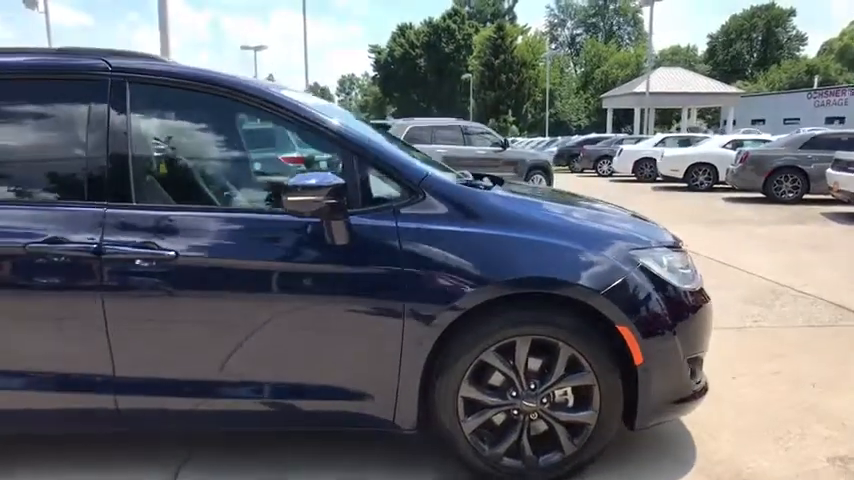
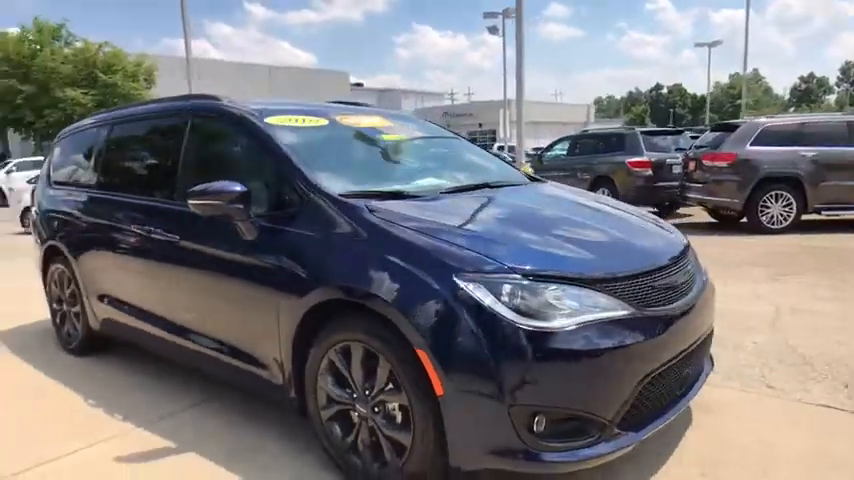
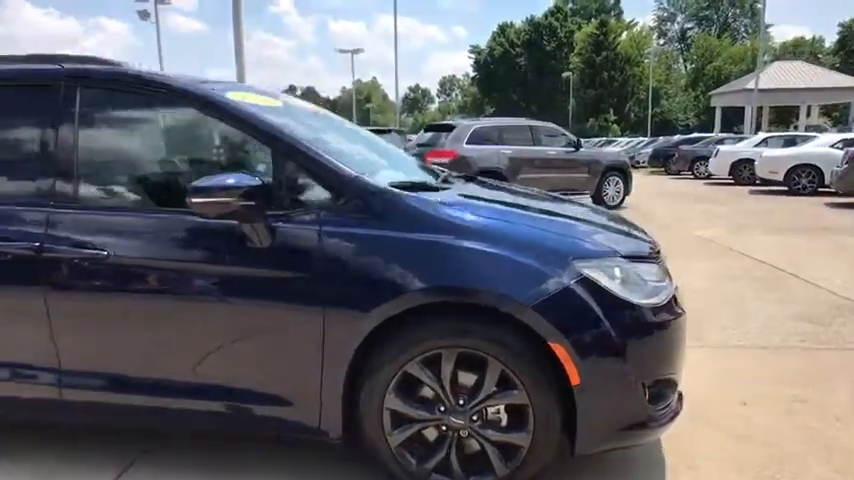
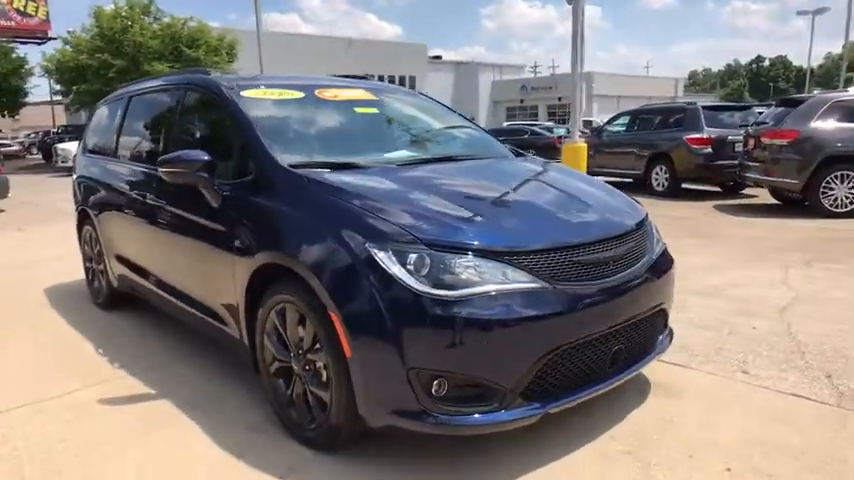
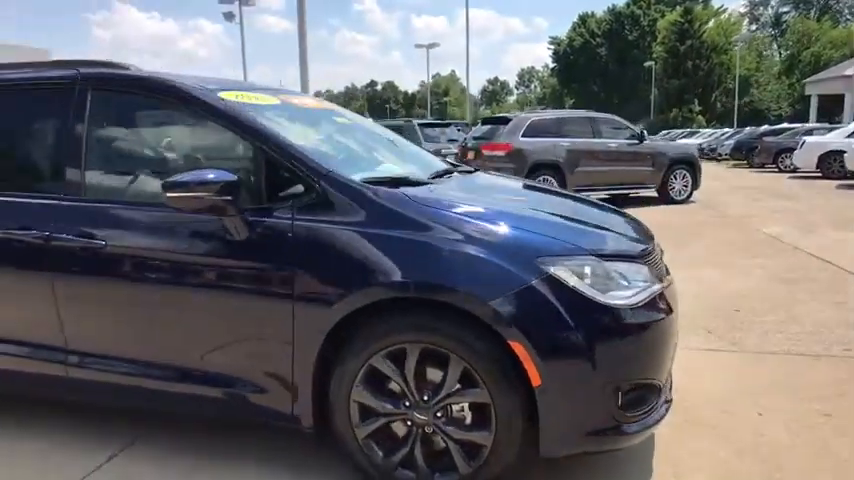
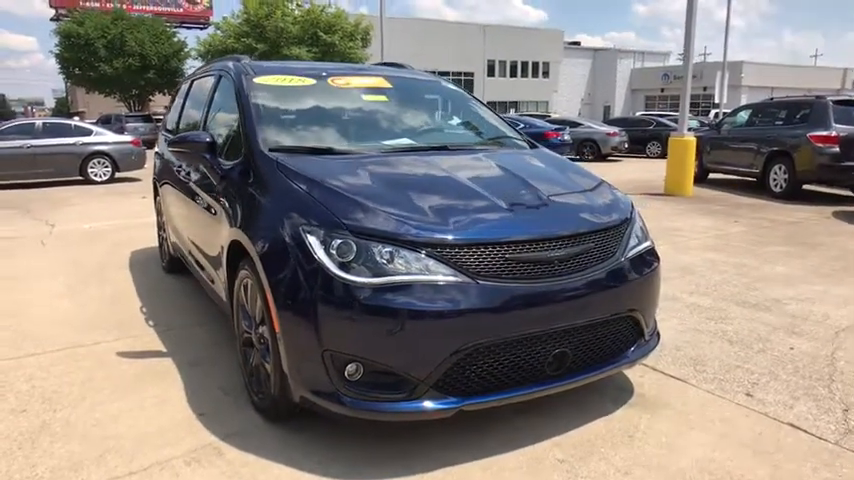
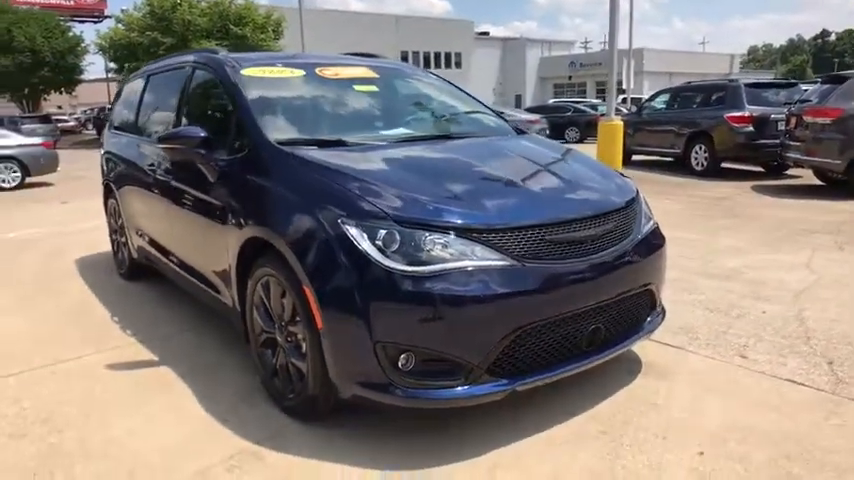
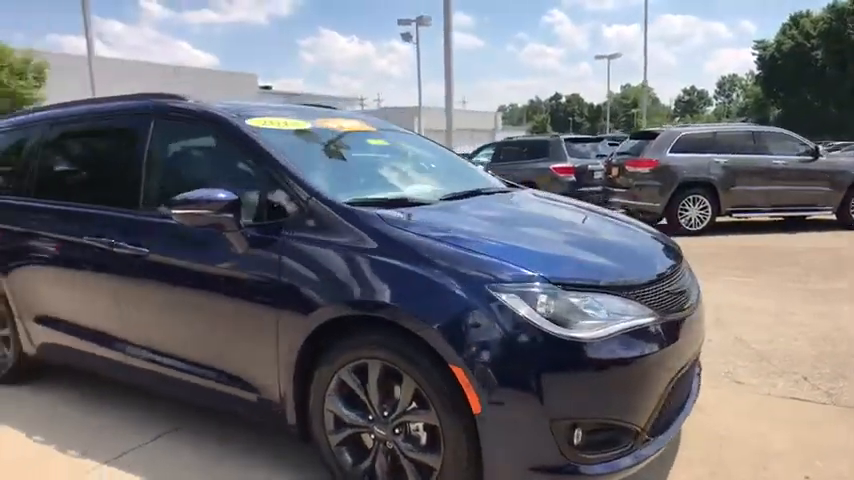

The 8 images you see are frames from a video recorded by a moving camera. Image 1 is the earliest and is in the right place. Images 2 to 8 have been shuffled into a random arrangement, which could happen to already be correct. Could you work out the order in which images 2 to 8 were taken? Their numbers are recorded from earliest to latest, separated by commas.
3, 5, 8, 2, 4, 7, 6
